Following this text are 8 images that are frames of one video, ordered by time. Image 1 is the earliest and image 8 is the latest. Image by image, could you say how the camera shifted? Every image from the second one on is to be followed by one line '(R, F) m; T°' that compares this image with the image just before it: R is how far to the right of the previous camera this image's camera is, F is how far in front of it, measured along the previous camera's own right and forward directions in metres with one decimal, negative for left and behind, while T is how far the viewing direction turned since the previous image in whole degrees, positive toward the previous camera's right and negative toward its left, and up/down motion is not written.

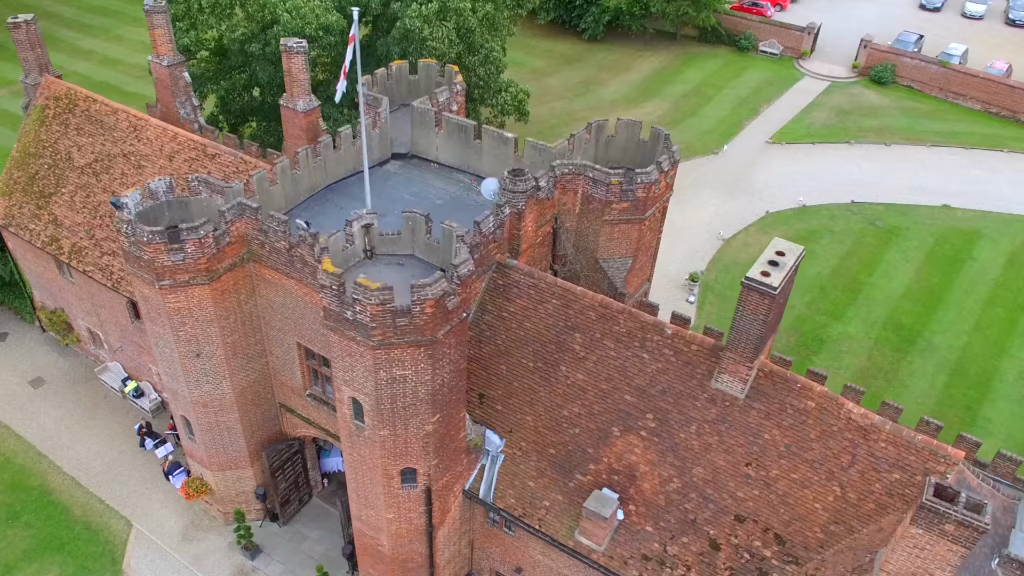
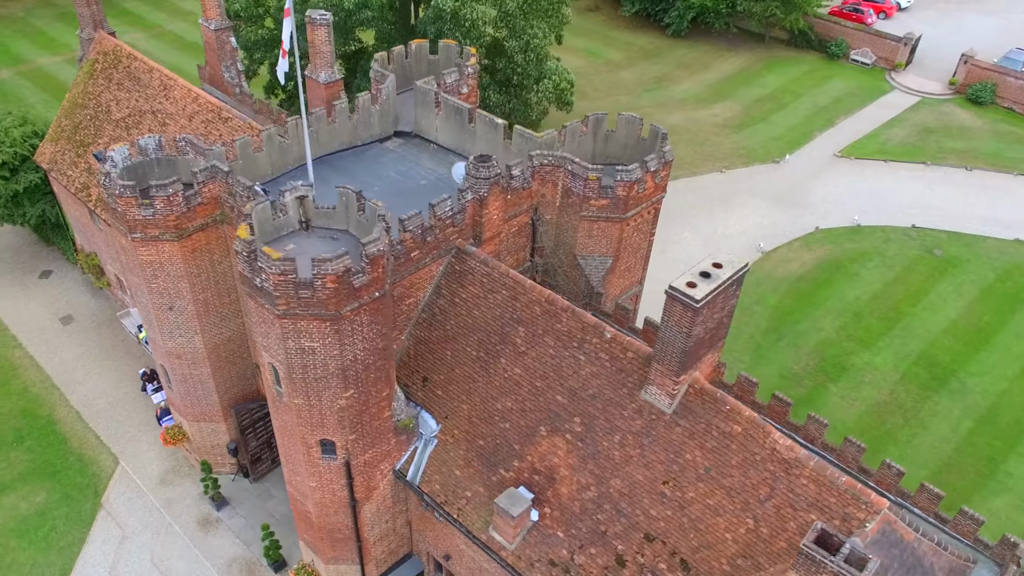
(+3.8, +0.5) m; -8°
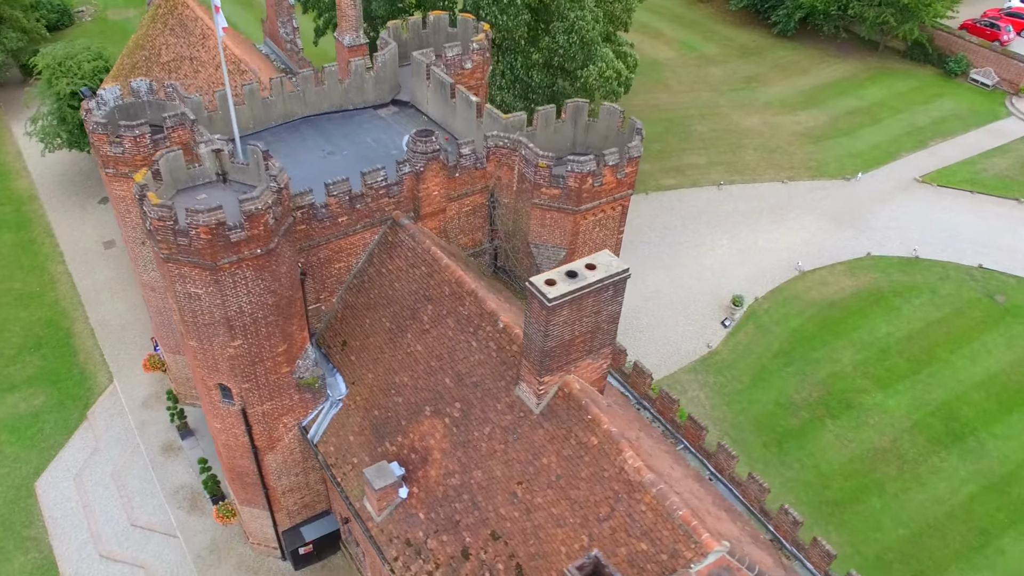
(+5.2, +0.7) m; -10°
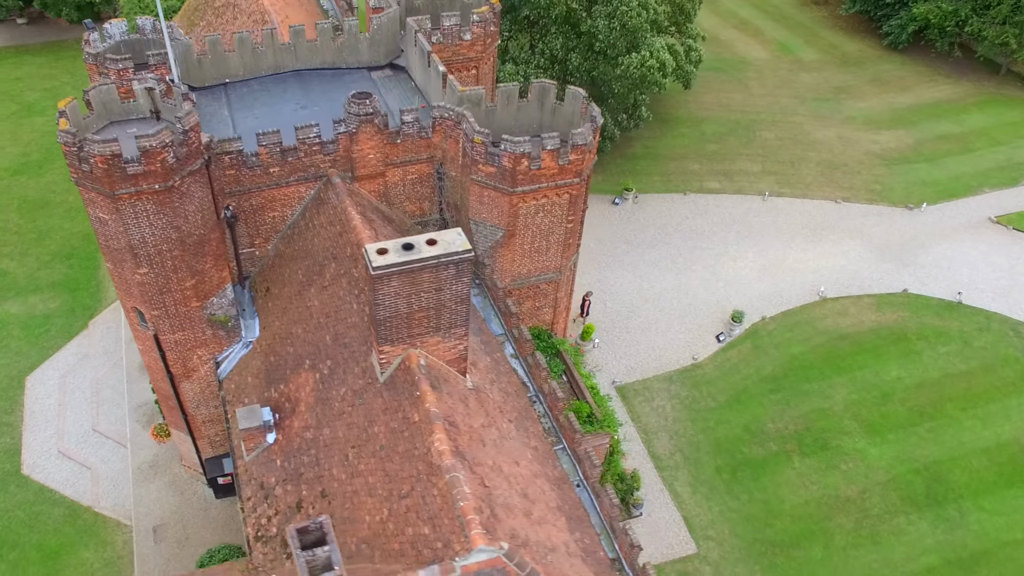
(+5.6, +0.7) m; -10°
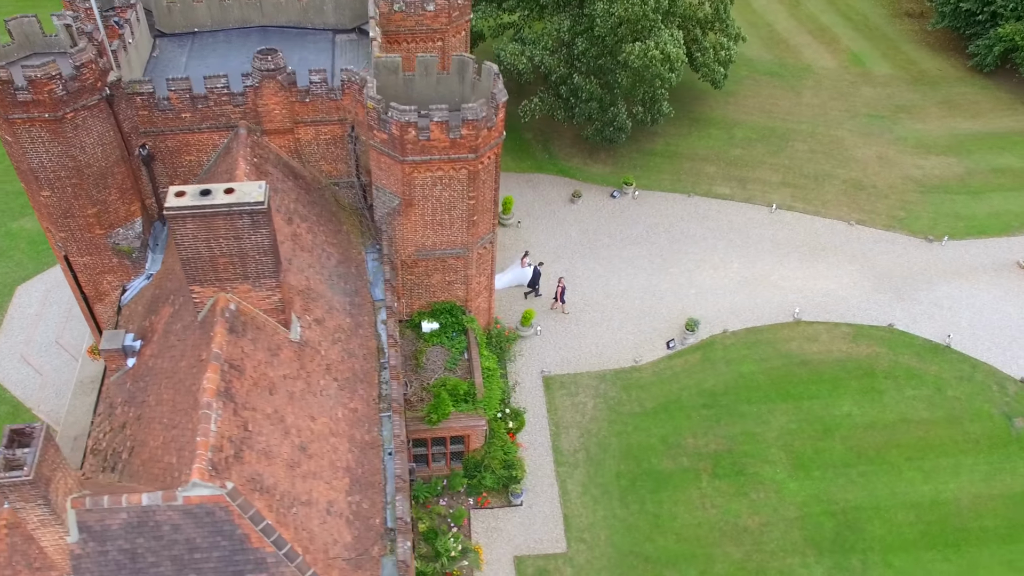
(+6.6, +0.6) m; -10°
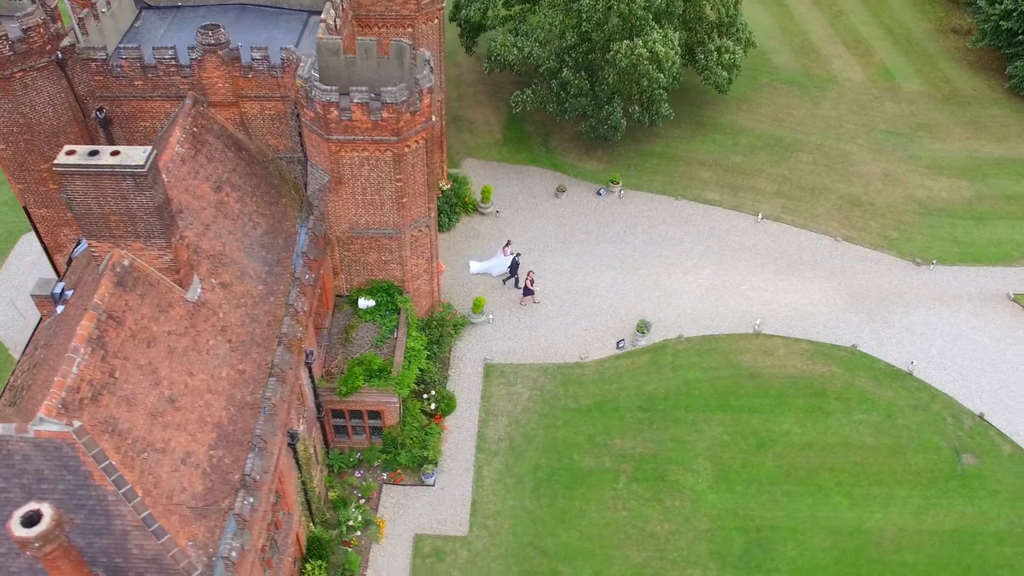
(+4.5, -0.1) m; -6°
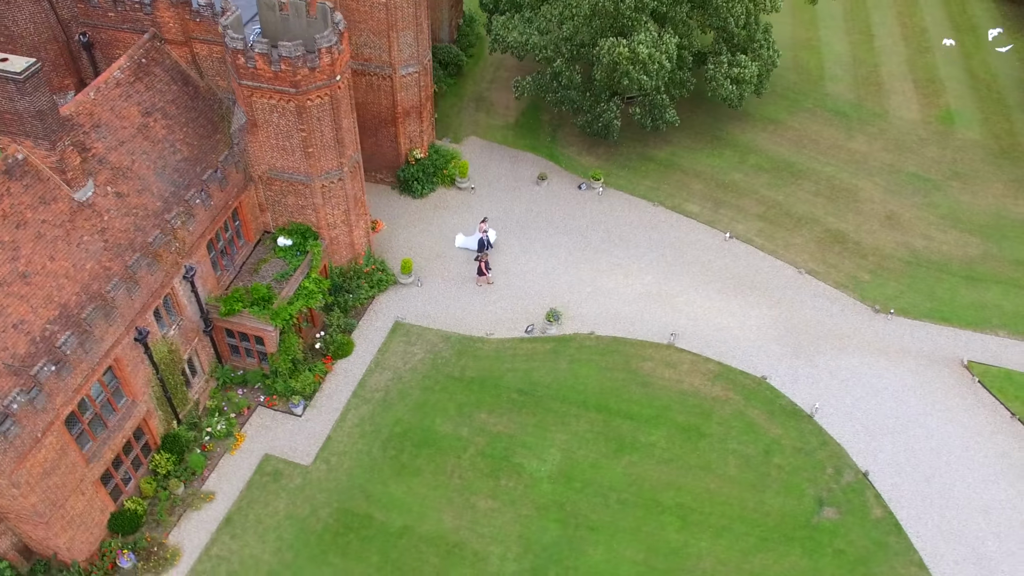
(+8.7, -0.1) m; -12°
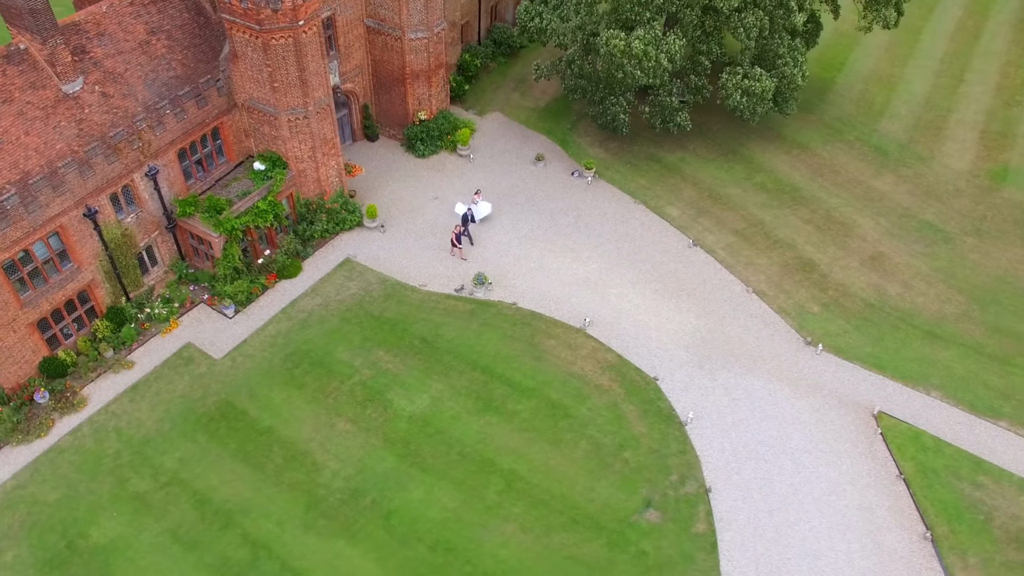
(+9.0, -0.4) m; -13°
